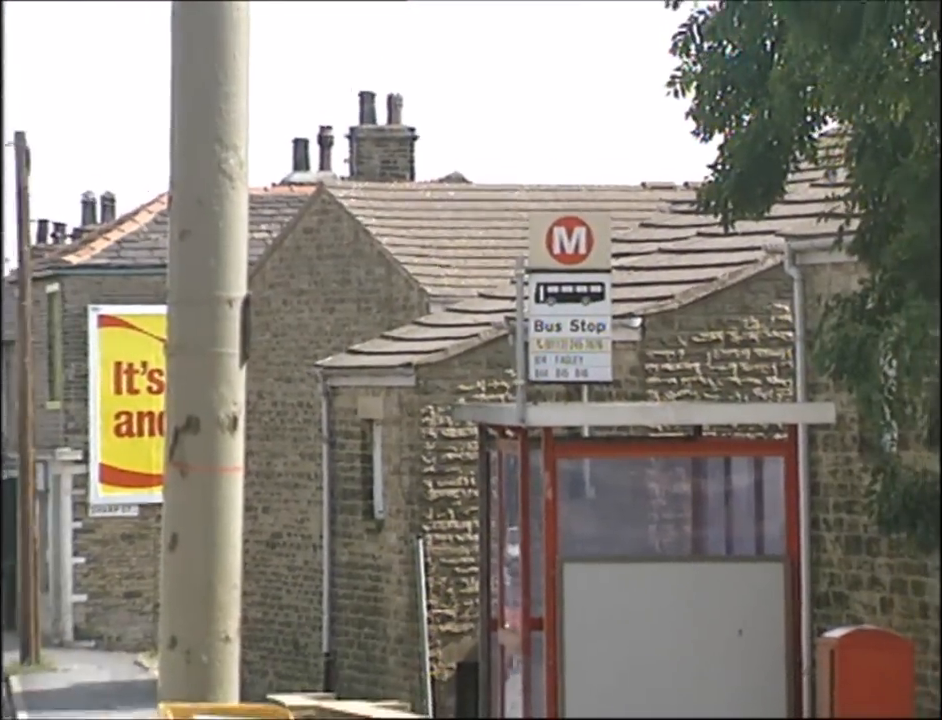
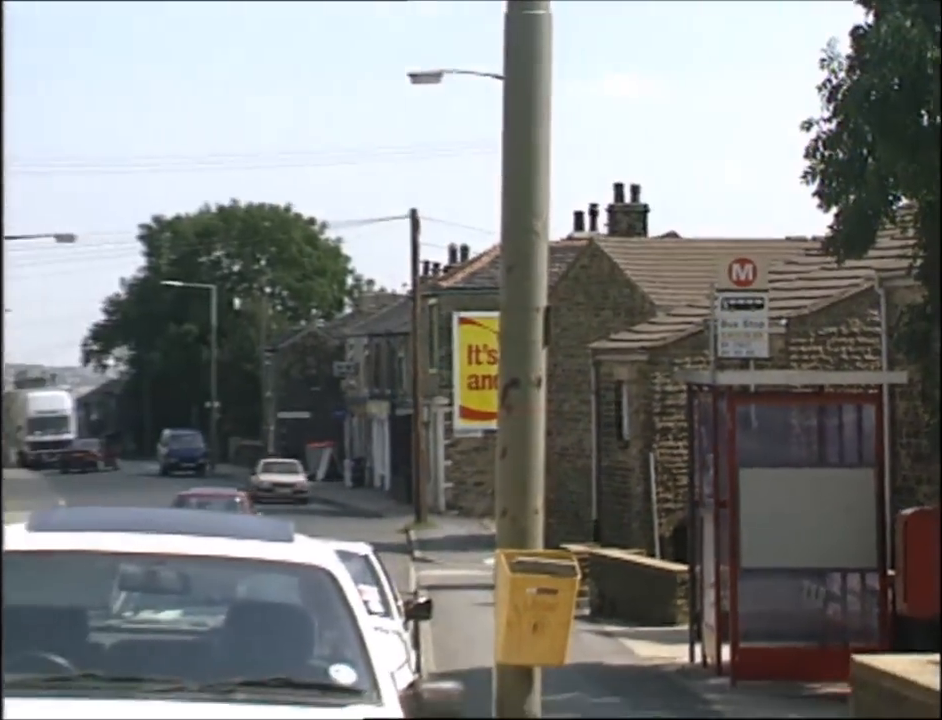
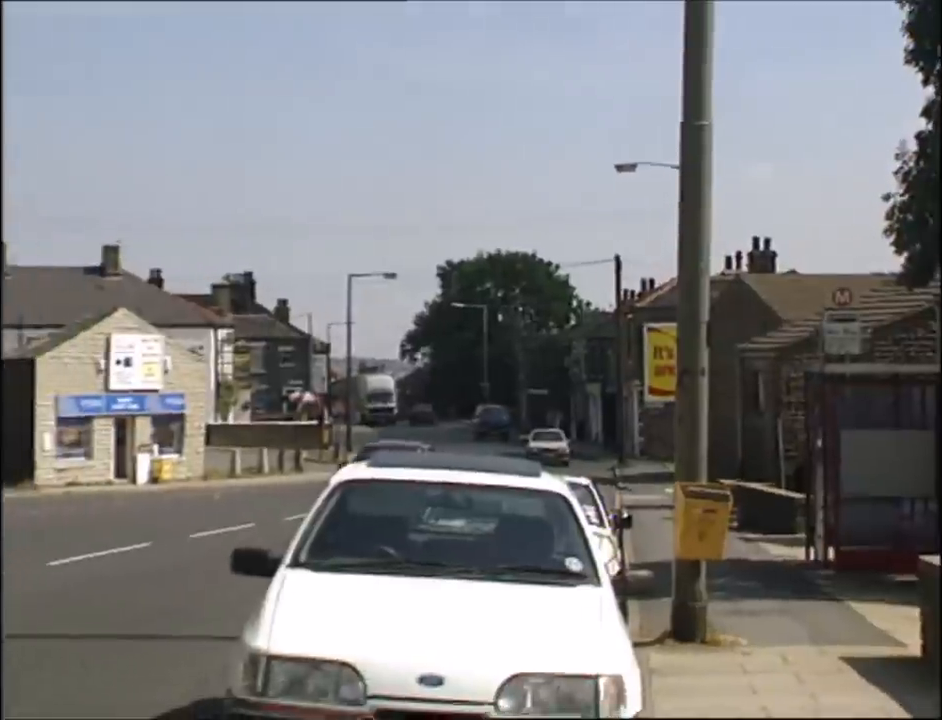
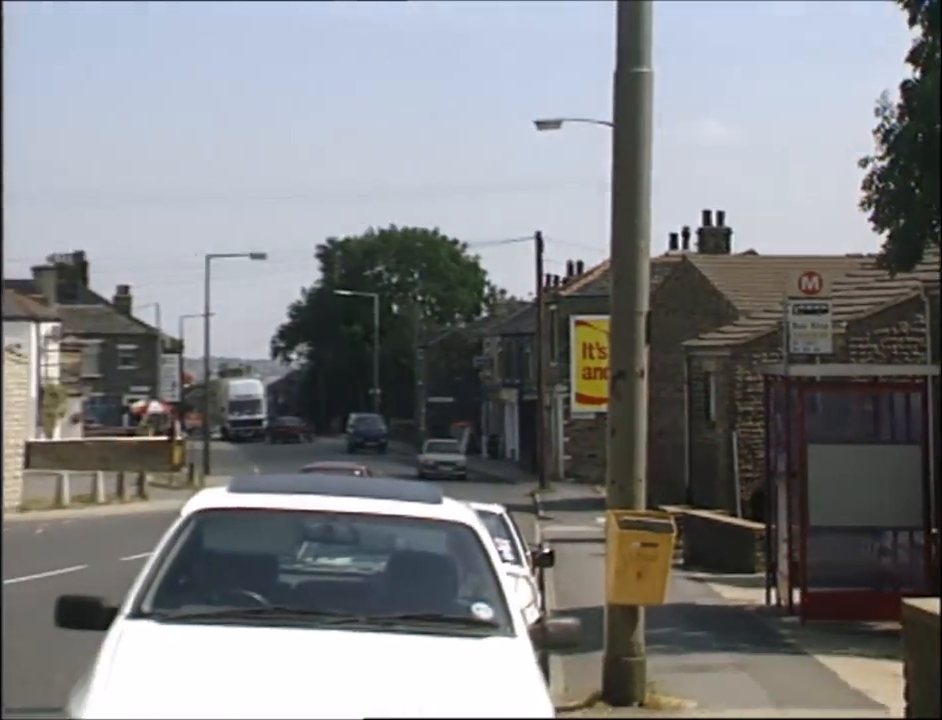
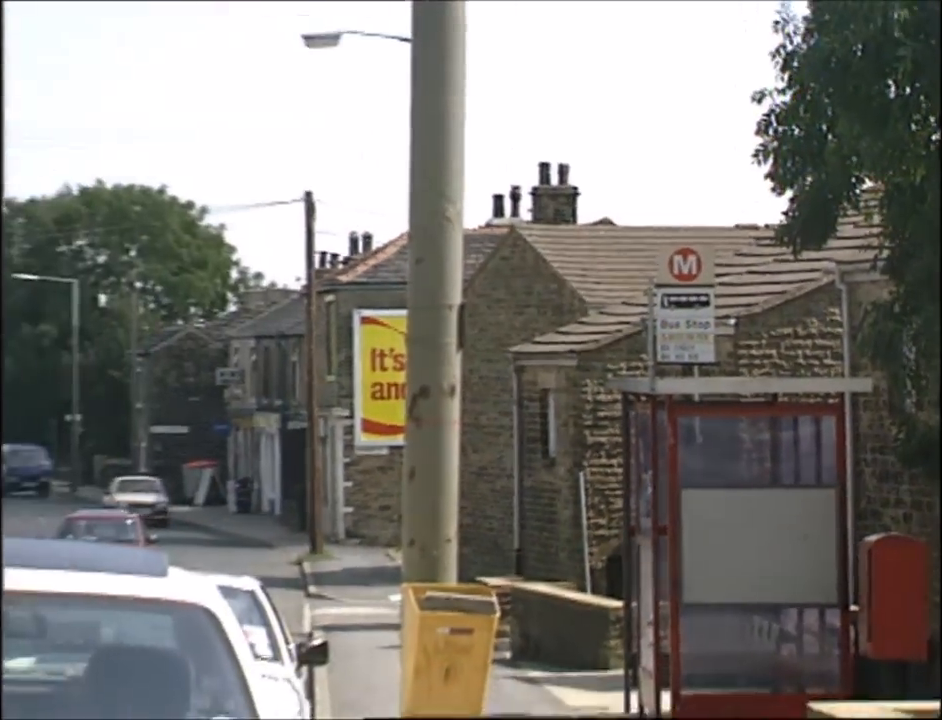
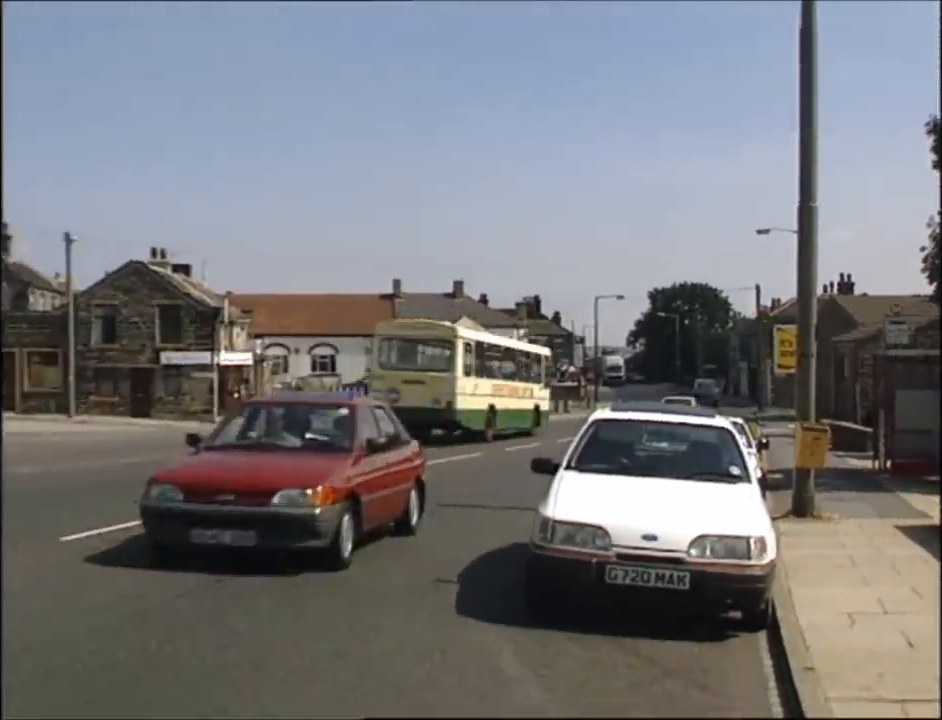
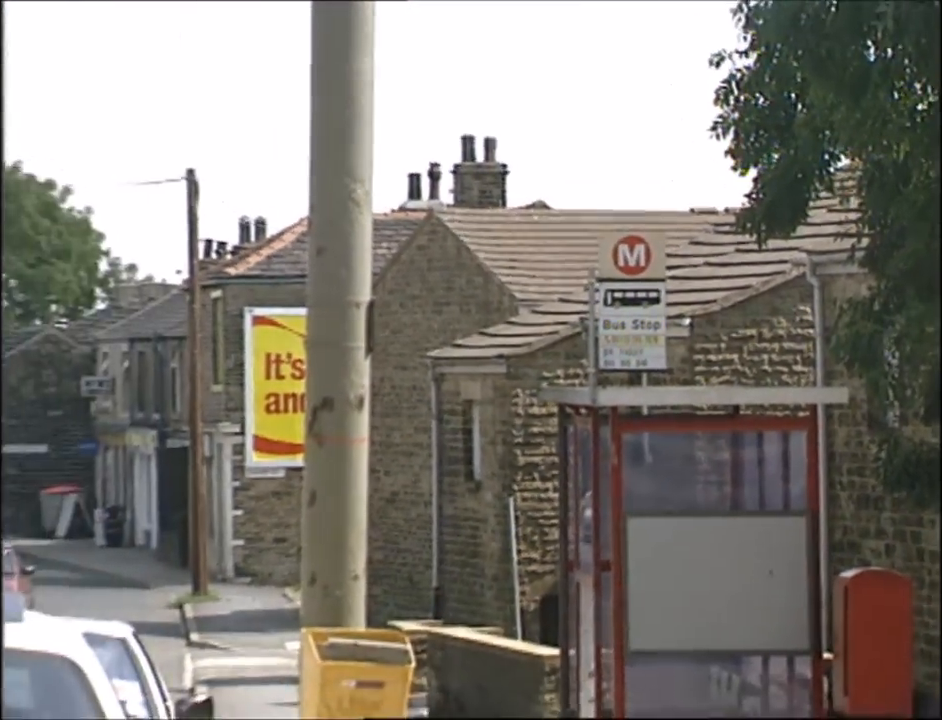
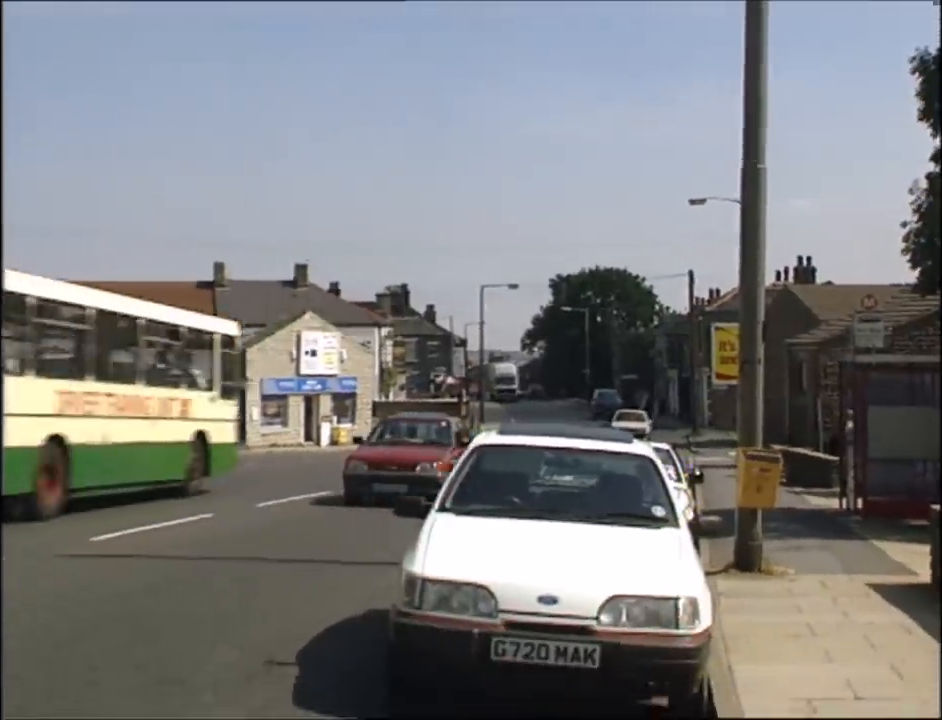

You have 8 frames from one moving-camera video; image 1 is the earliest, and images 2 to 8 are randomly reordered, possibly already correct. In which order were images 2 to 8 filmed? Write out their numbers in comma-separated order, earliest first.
7, 5, 2, 4, 3, 8, 6
